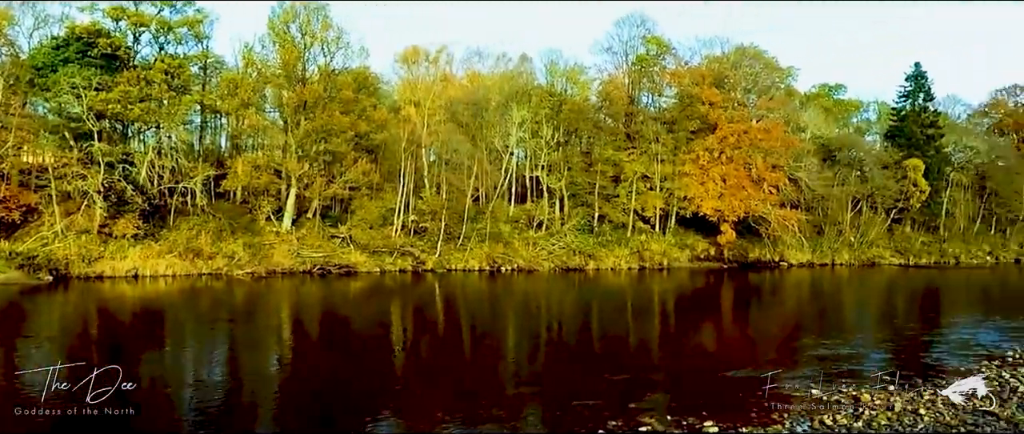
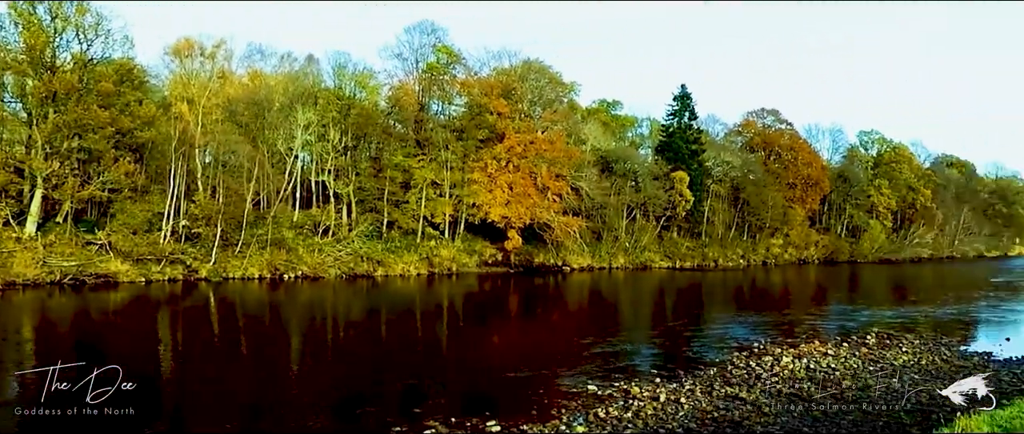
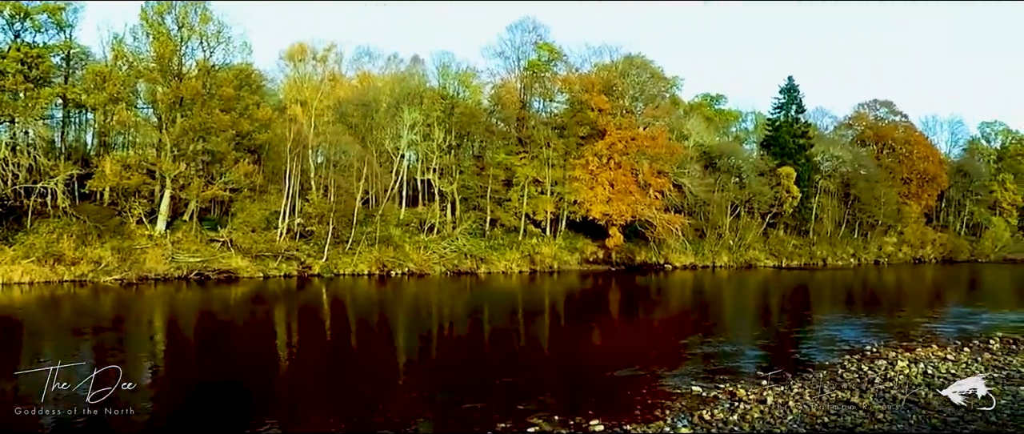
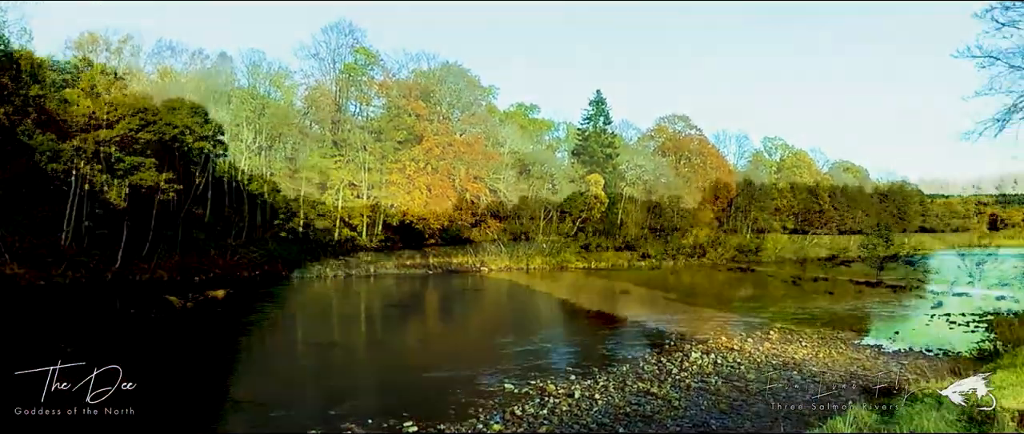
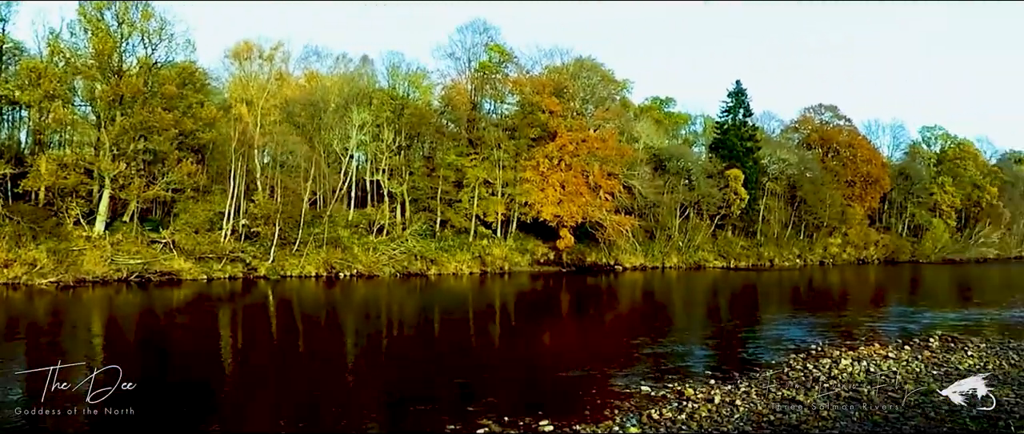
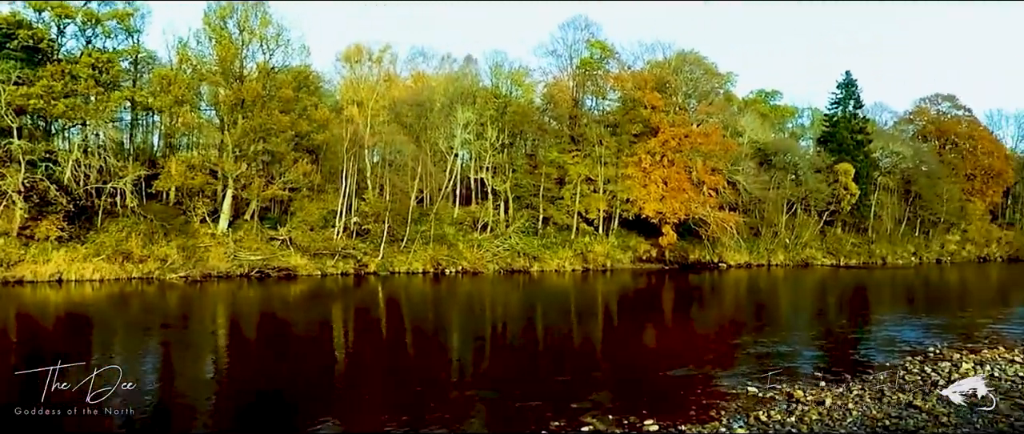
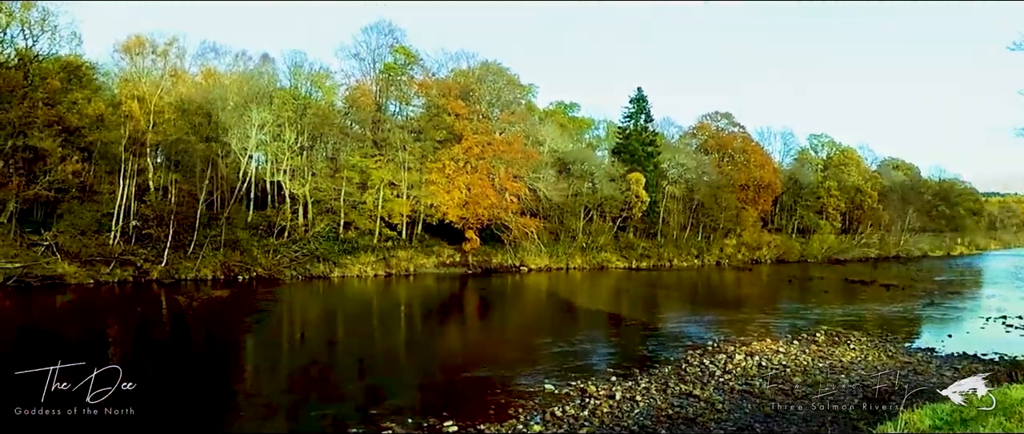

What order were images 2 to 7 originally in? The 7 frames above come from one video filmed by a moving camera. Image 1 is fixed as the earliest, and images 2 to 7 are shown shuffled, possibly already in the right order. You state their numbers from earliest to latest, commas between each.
6, 3, 5, 2, 7, 4
